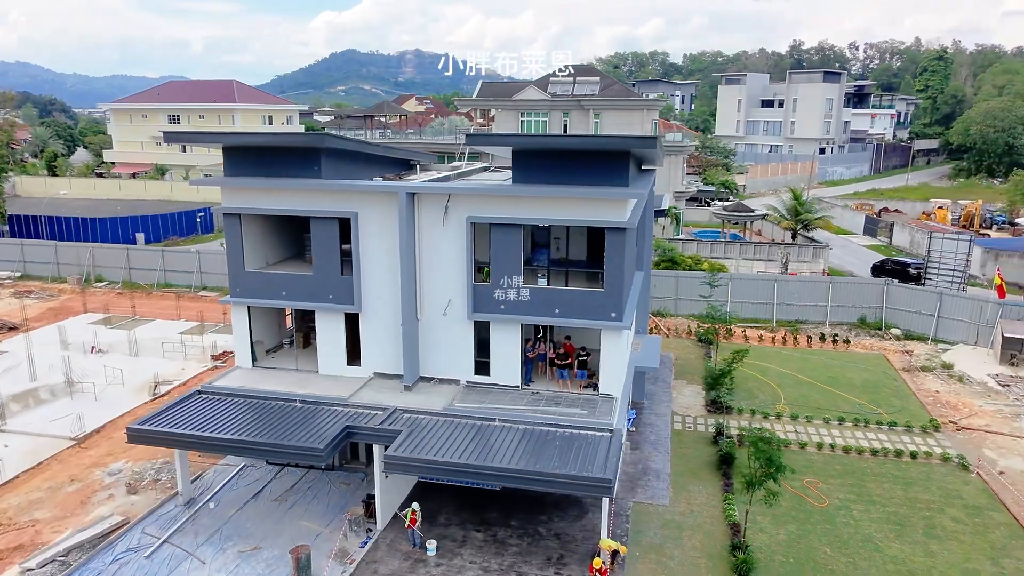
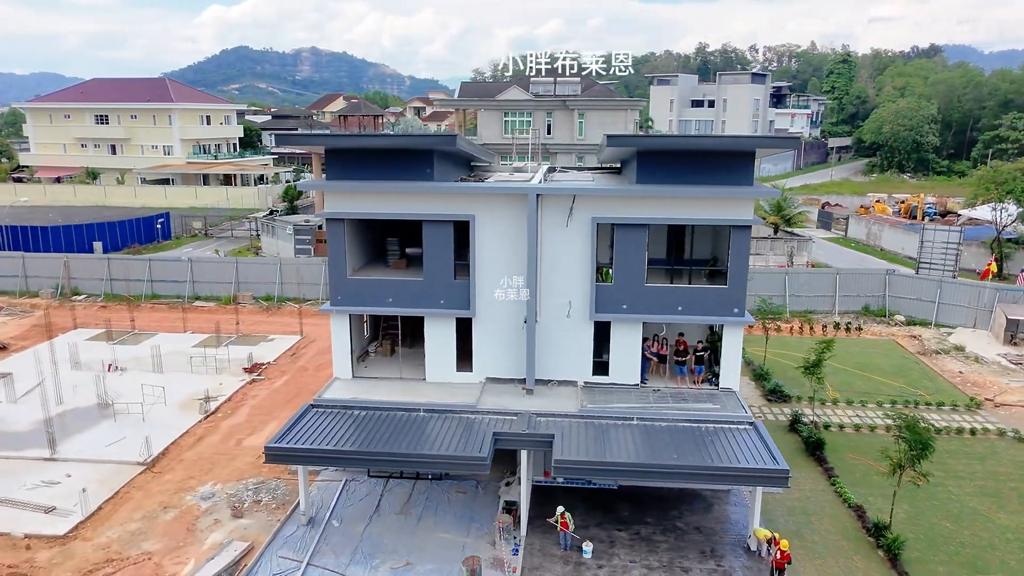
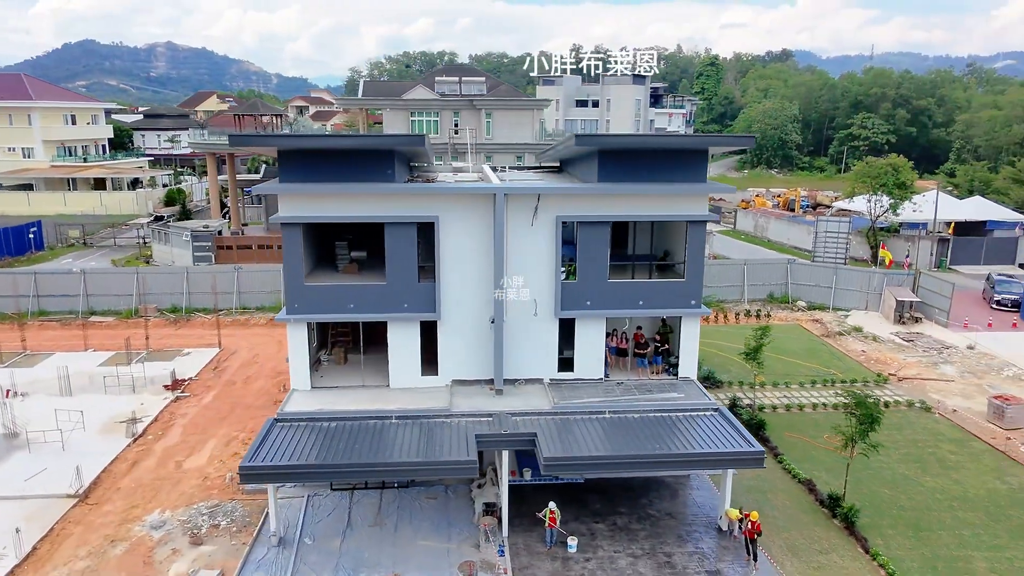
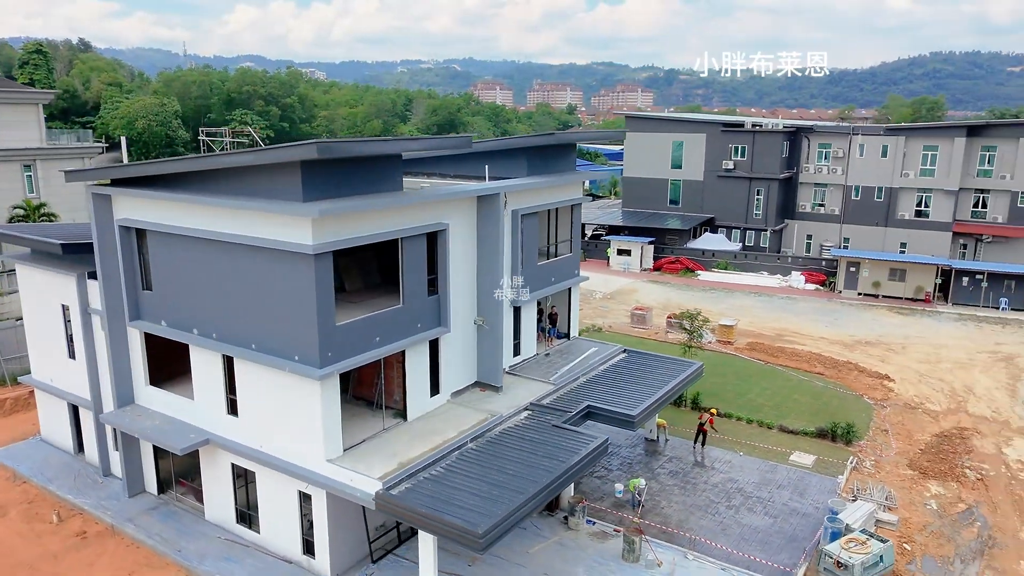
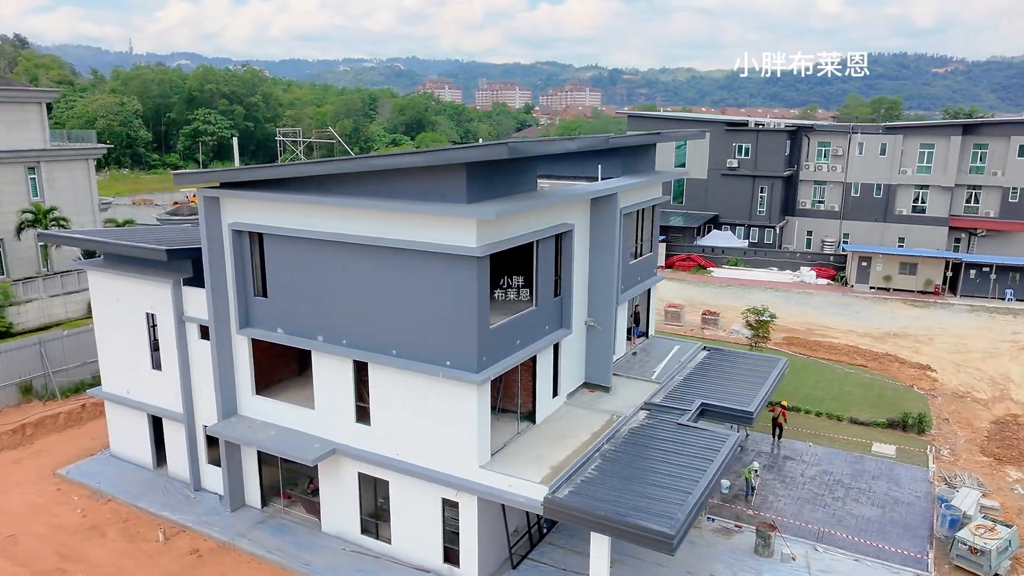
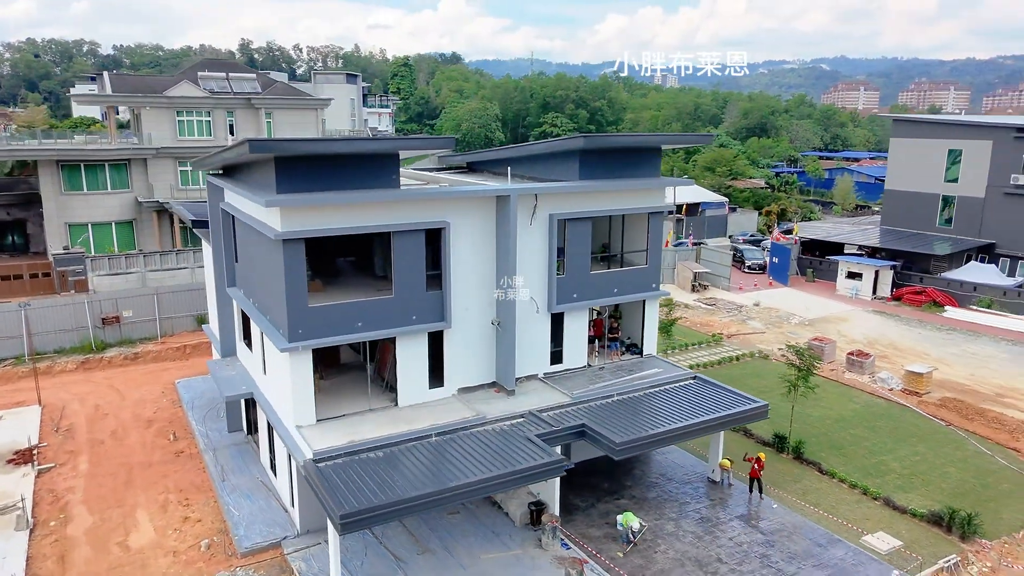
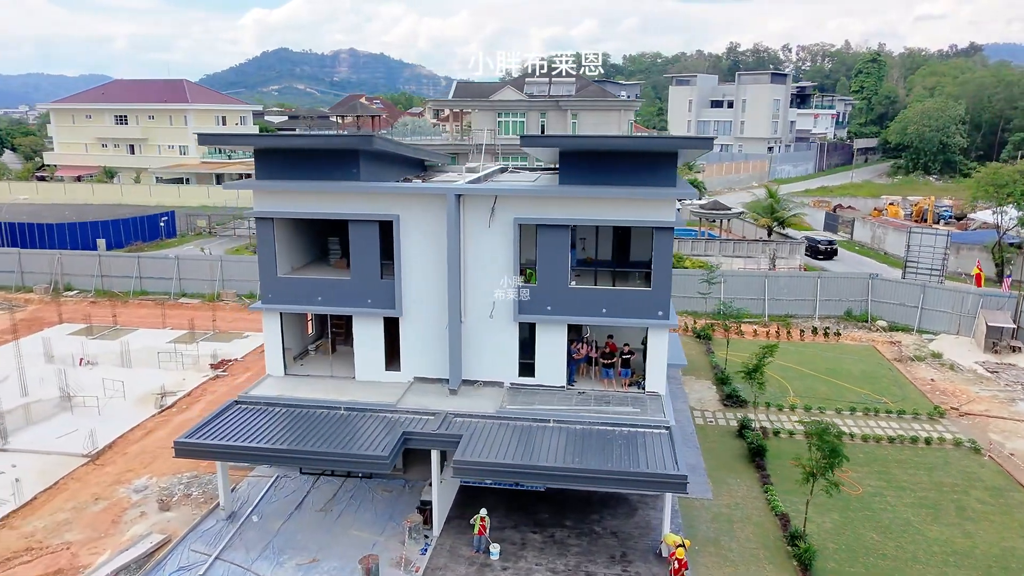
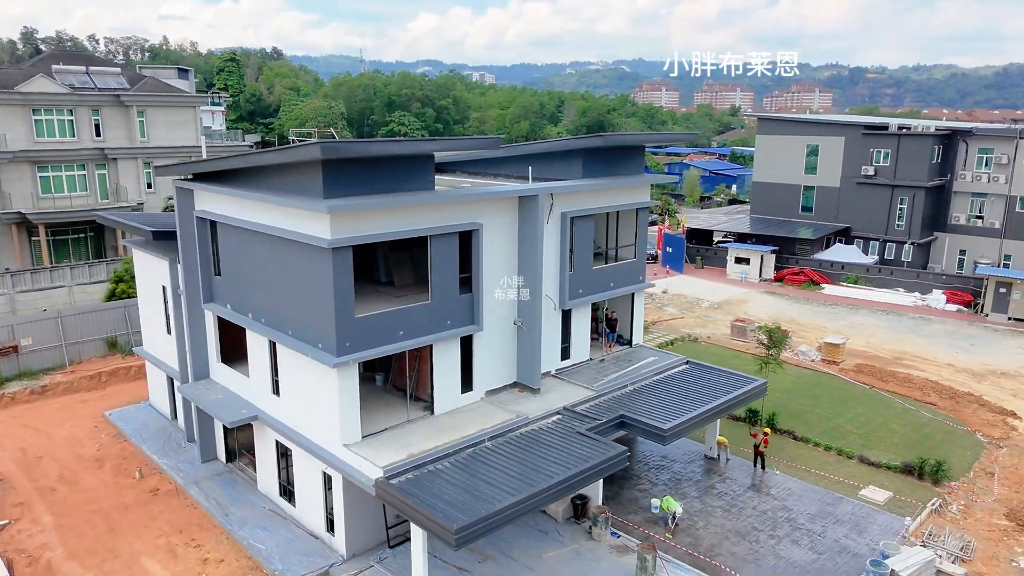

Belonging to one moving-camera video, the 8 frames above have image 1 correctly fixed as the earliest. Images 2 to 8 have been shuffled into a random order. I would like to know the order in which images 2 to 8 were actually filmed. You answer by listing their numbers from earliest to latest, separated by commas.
7, 2, 3, 6, 8, 4, 5
